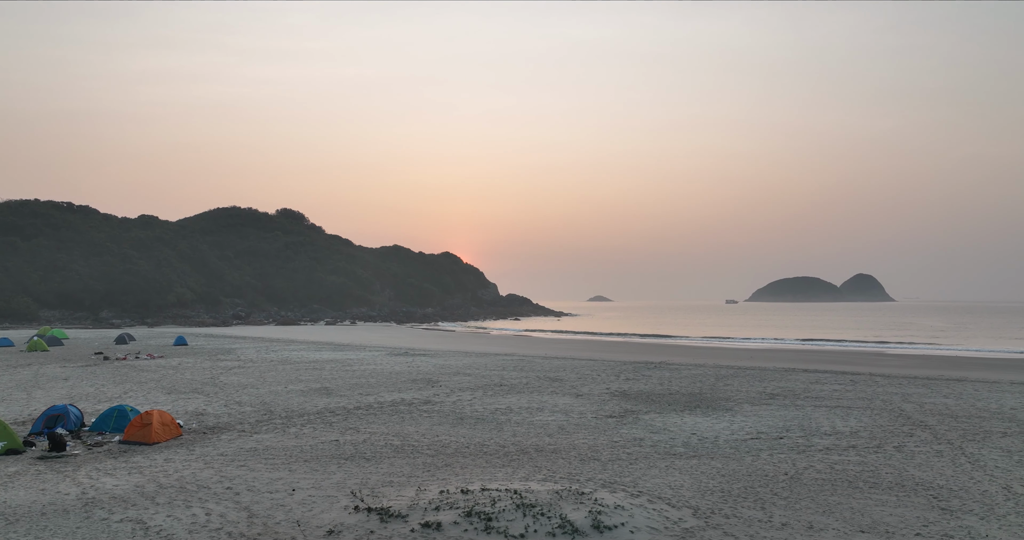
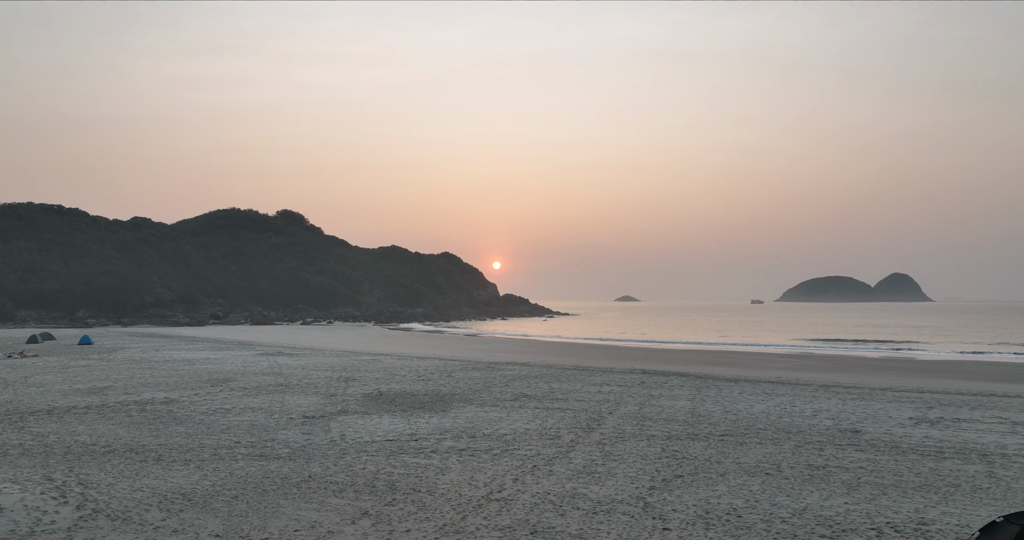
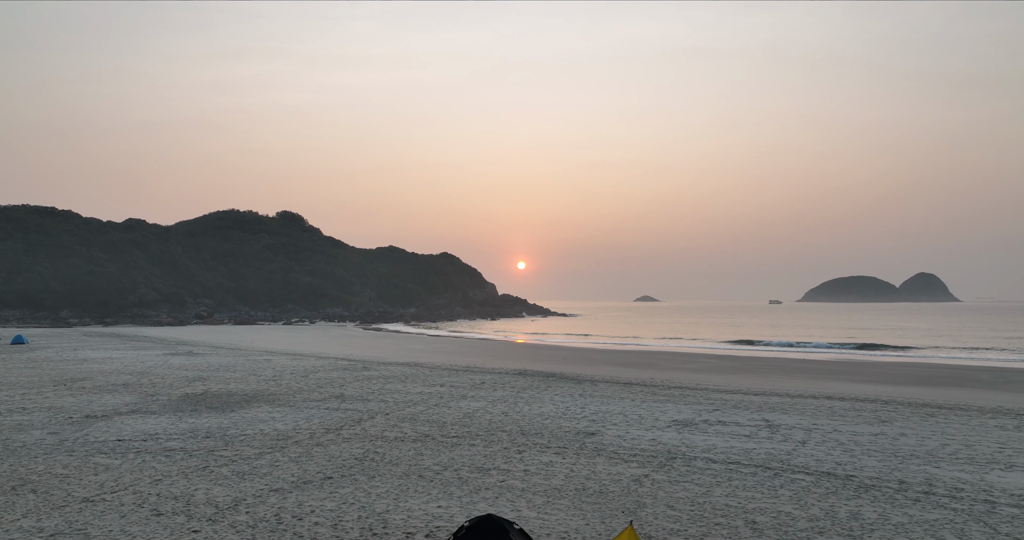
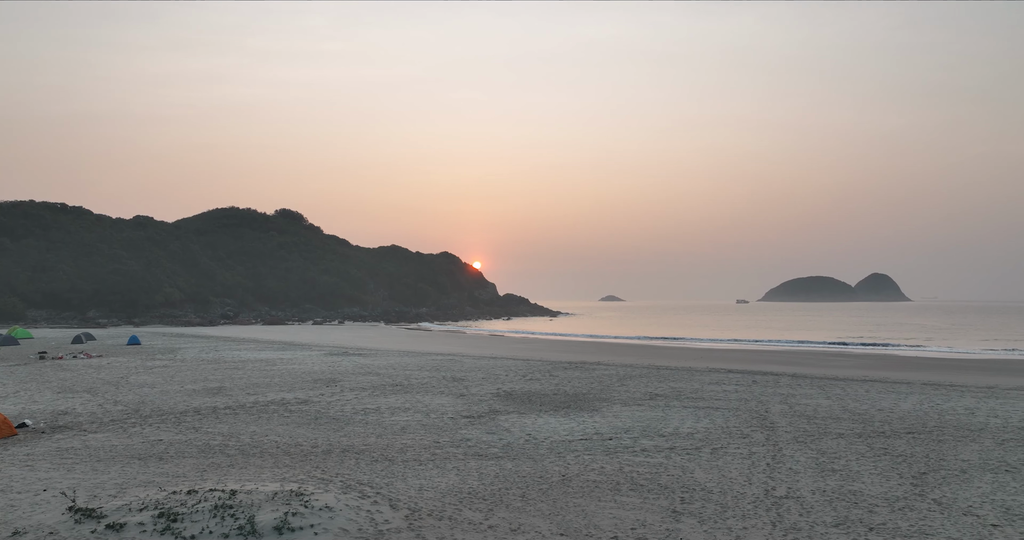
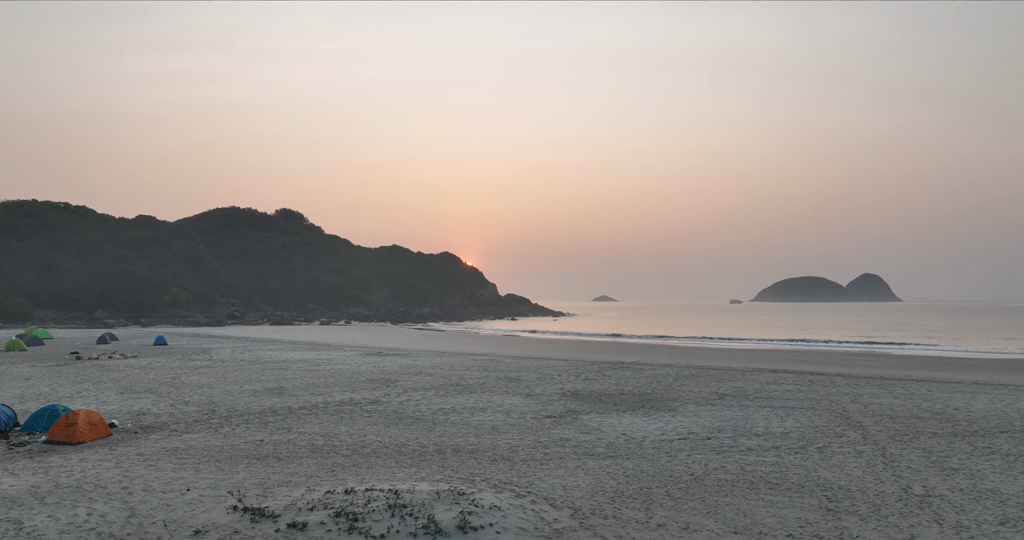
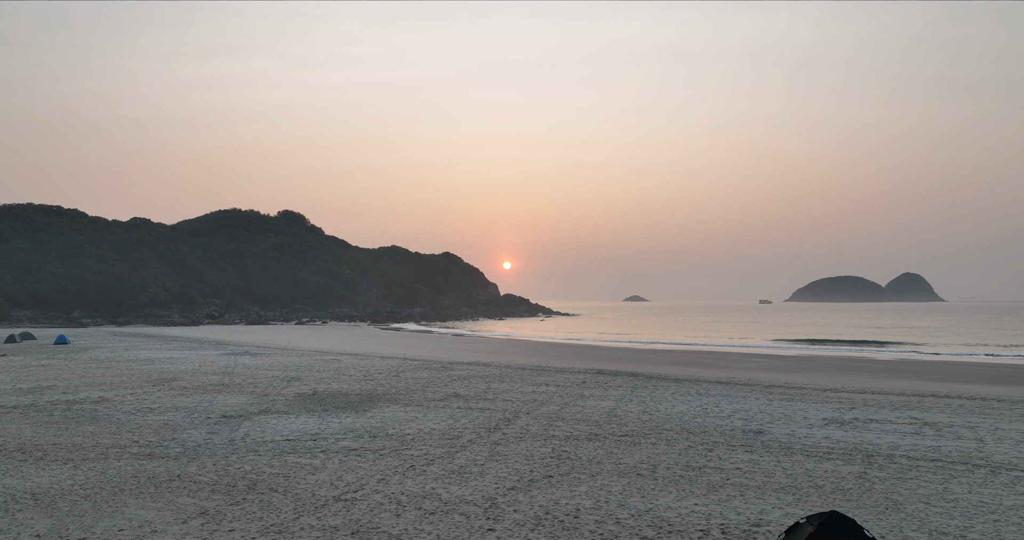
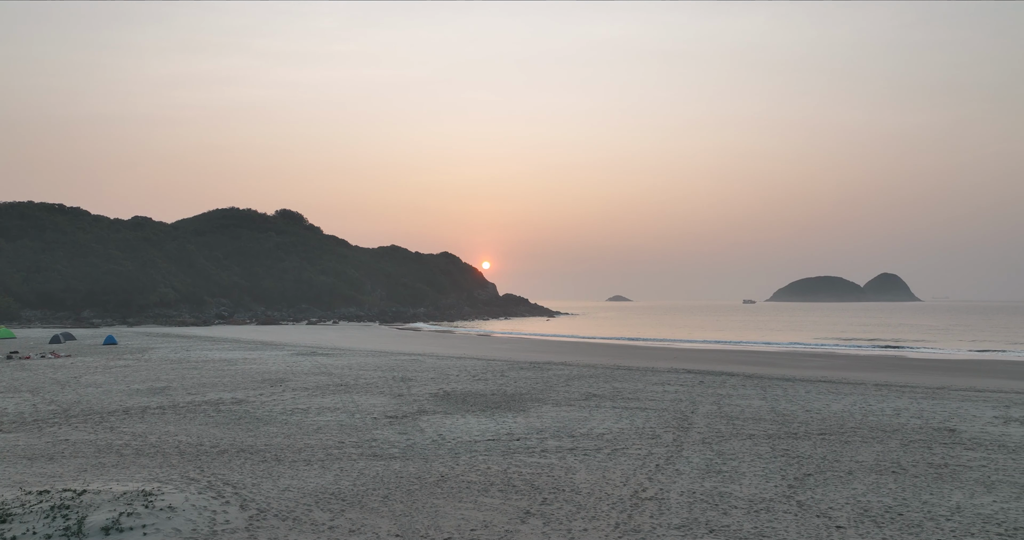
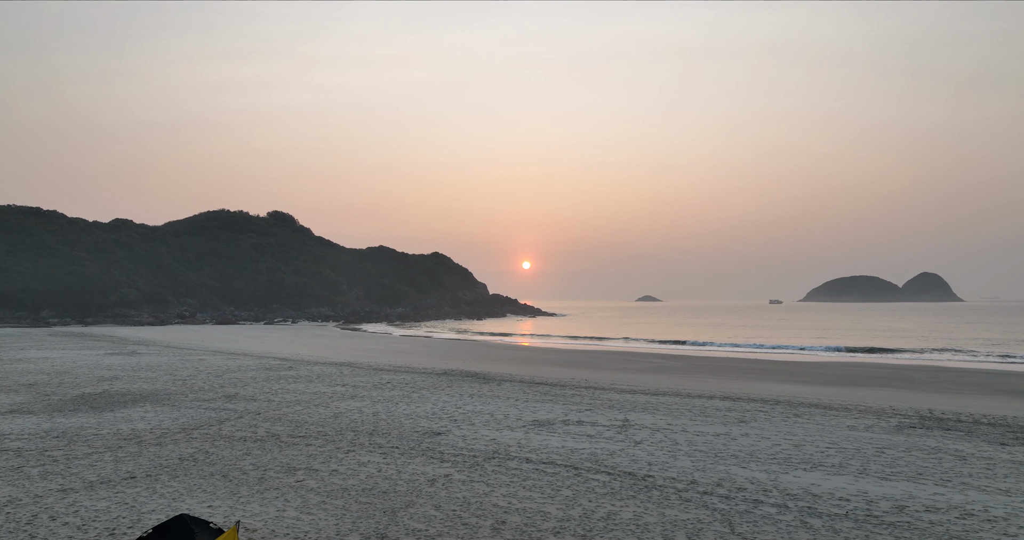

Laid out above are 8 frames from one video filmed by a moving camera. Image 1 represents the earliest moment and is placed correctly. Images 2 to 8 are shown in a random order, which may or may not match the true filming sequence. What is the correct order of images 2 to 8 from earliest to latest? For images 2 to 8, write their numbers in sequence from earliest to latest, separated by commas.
5, 4, 7, 2, 6, 3, 8
